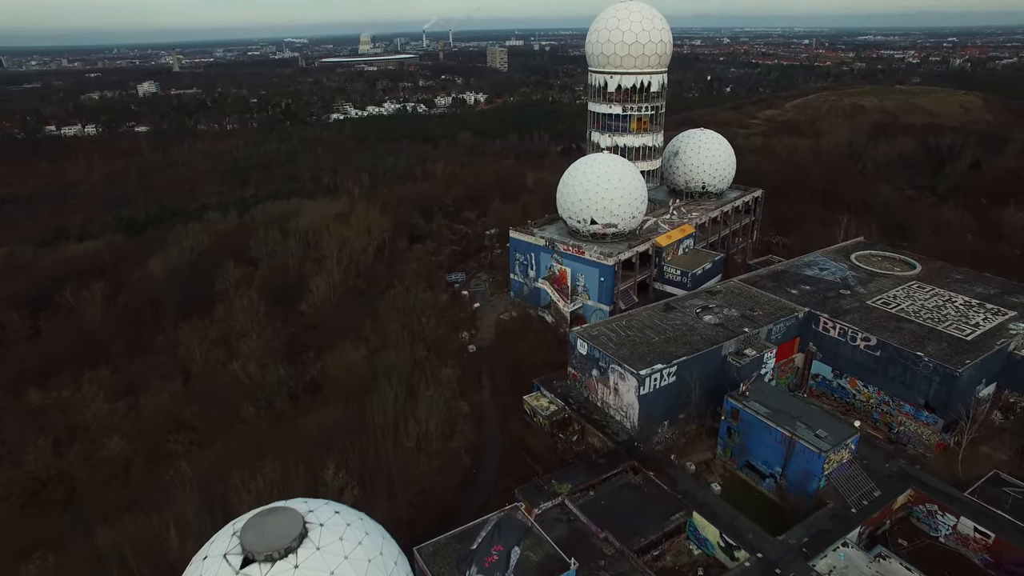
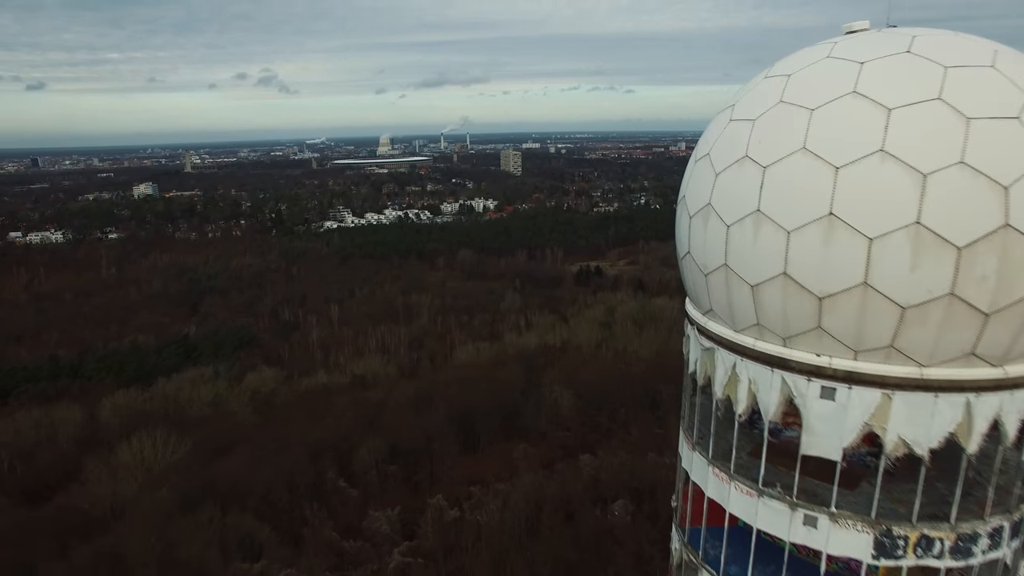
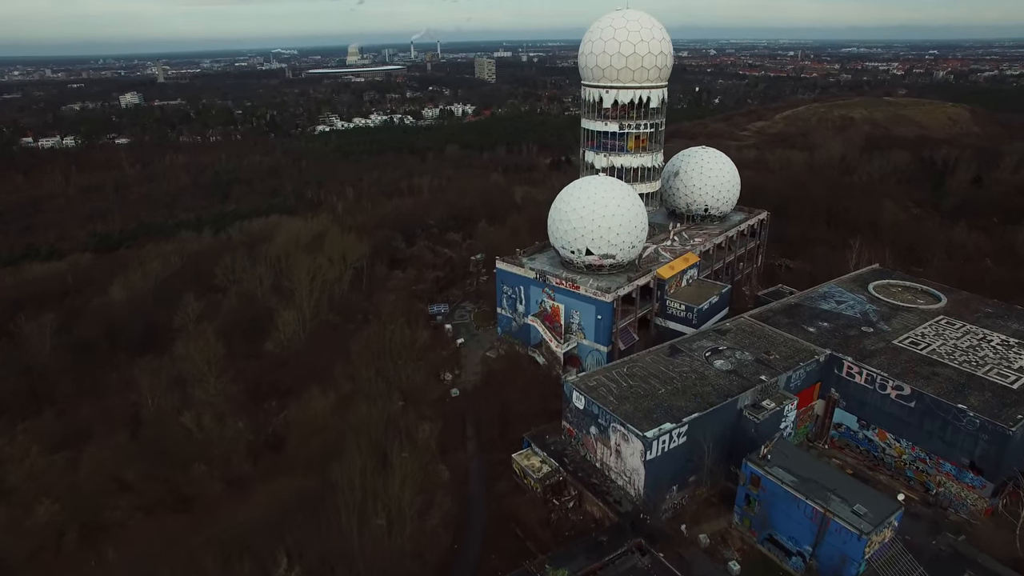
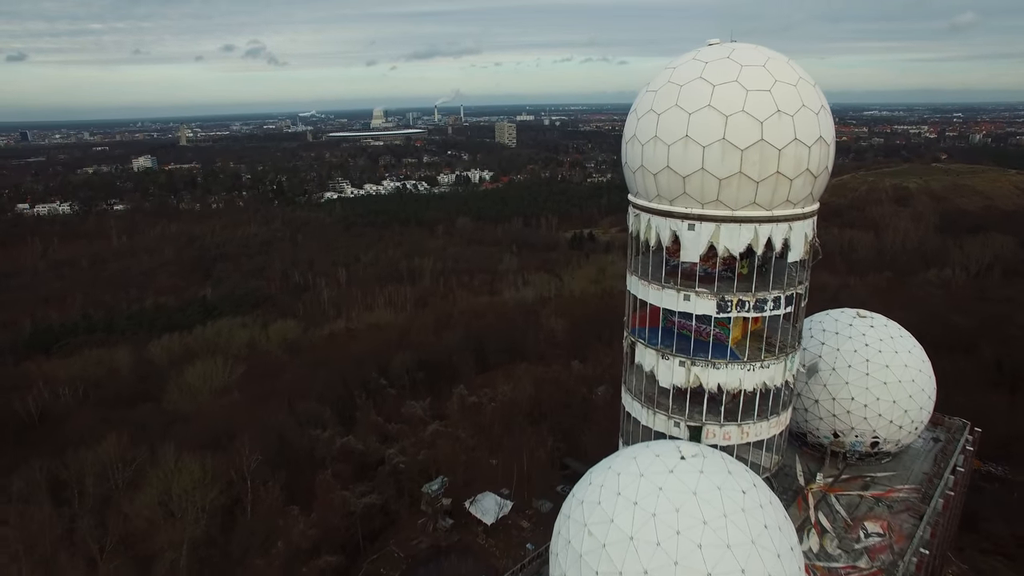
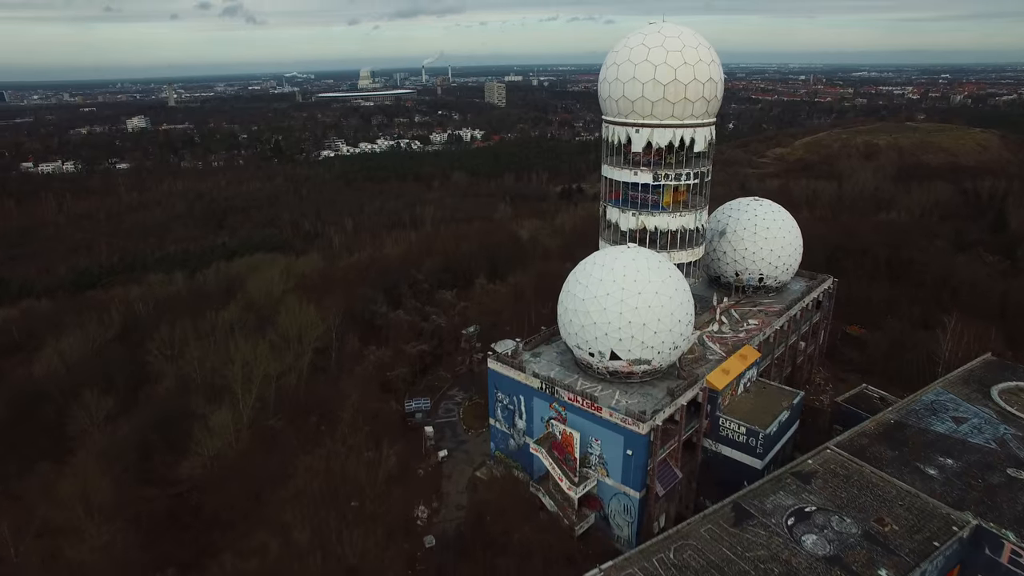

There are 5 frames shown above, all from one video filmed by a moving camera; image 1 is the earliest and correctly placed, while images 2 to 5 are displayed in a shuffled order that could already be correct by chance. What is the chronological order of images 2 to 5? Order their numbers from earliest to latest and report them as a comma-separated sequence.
3, 5, 4, 2
